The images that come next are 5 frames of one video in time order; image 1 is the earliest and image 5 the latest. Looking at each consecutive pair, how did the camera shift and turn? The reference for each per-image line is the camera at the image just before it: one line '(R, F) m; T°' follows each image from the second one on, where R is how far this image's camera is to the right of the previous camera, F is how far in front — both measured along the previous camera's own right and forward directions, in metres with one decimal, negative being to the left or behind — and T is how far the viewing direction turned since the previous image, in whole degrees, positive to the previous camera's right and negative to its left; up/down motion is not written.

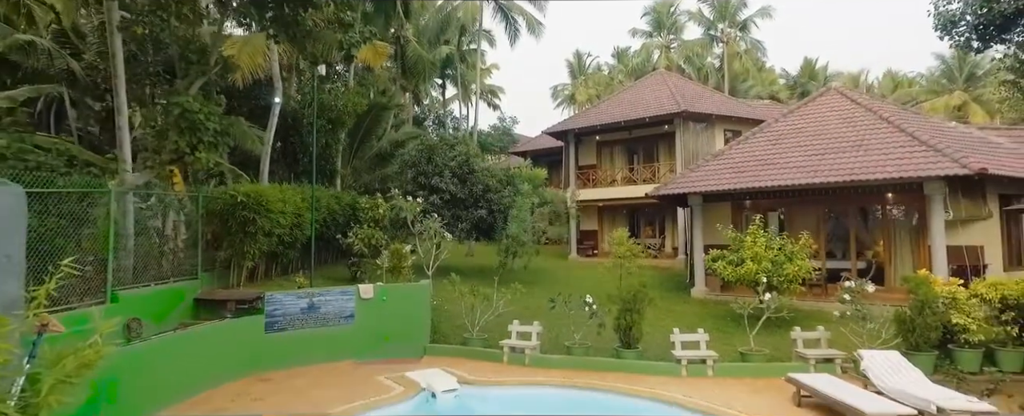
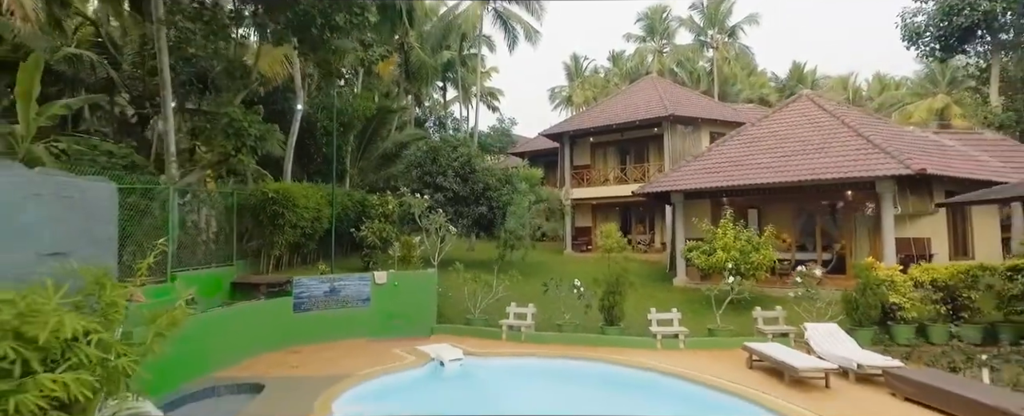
(0.0, -1.1) m; 0°
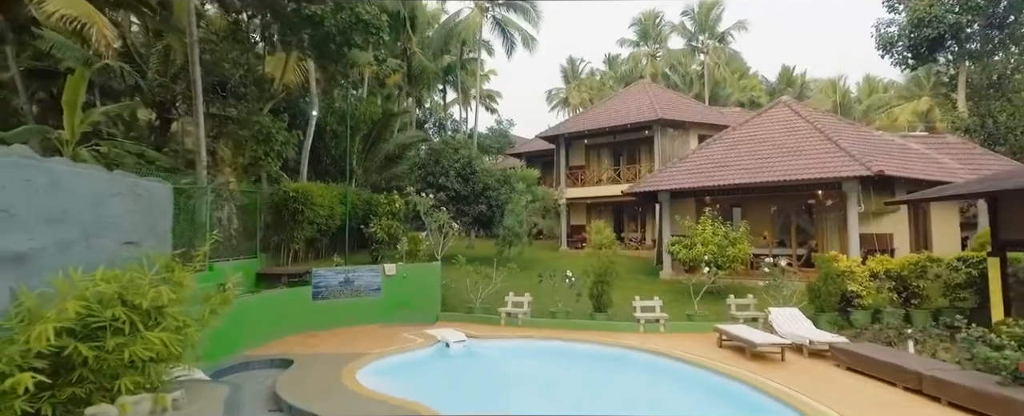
(0.0, -1.0) m; 0°
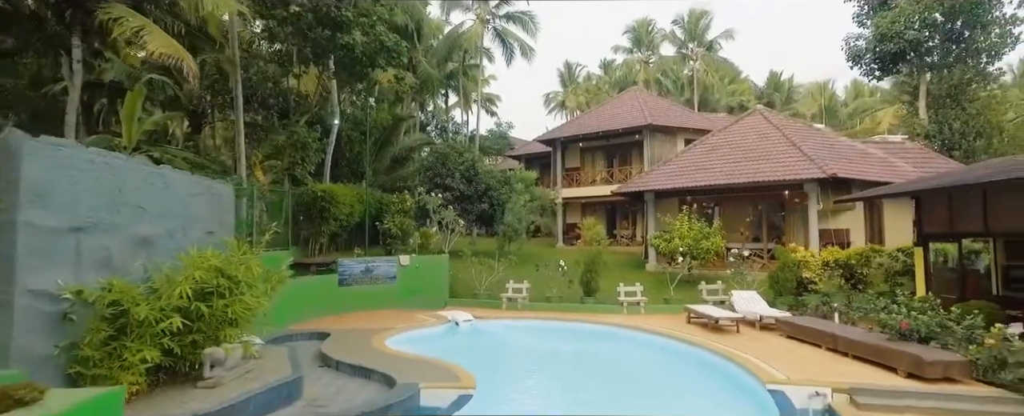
(0.0, -1.5) m; 0°
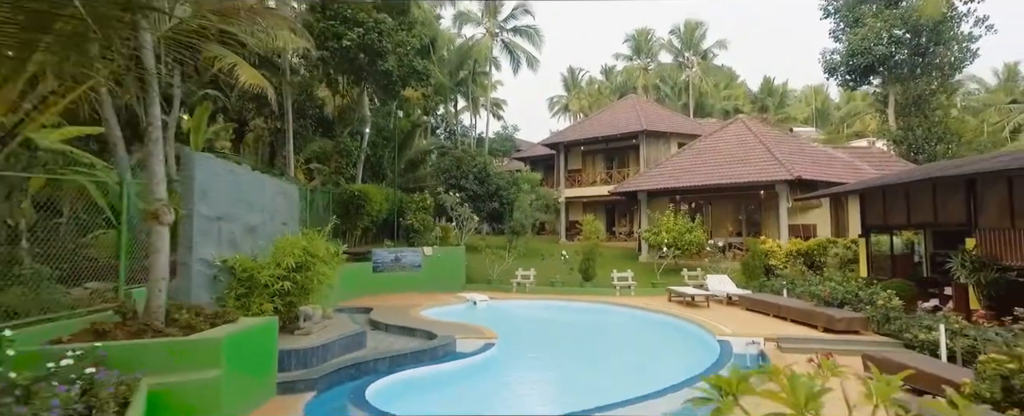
(-0.1, -1.9) m; 0°
